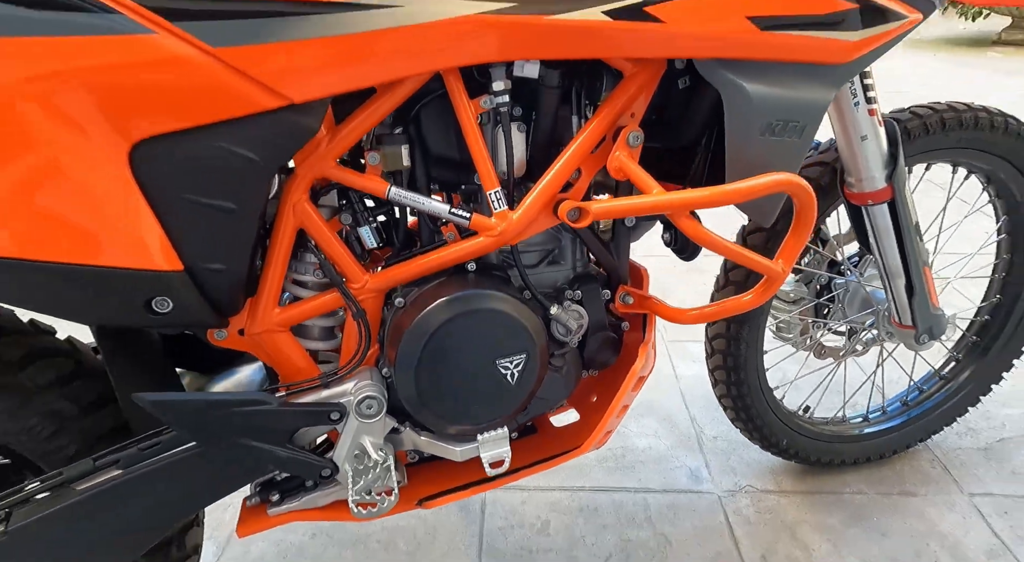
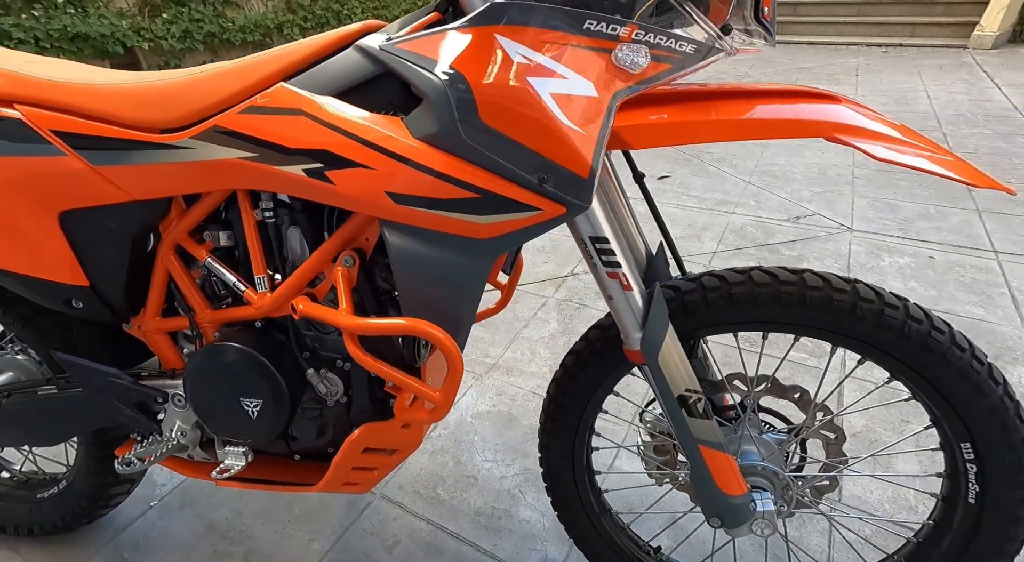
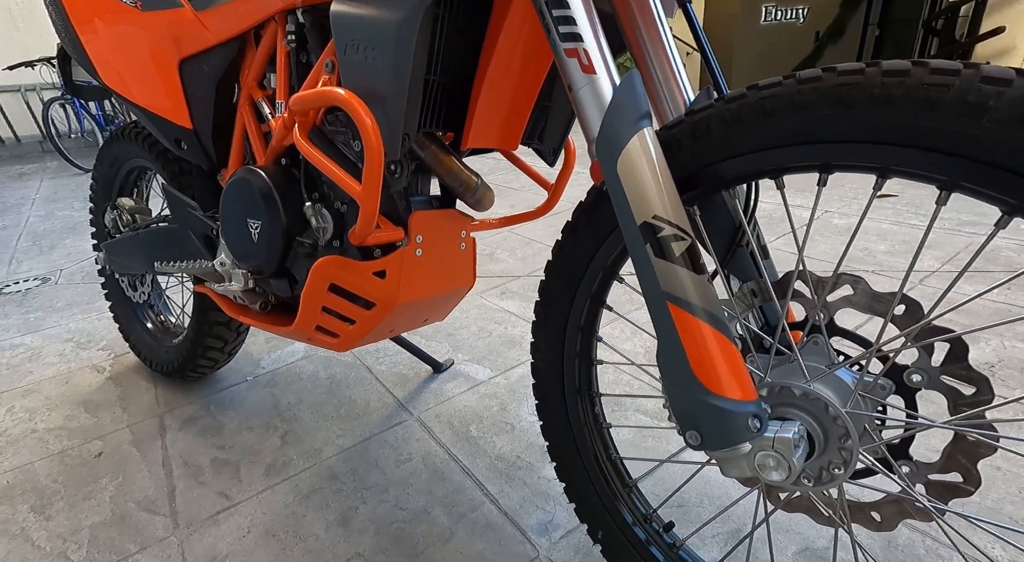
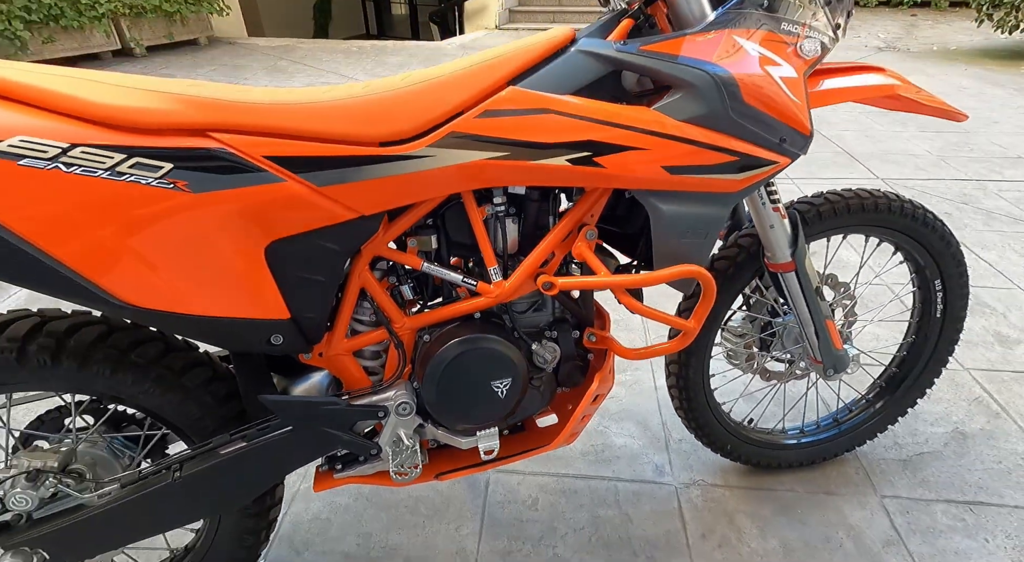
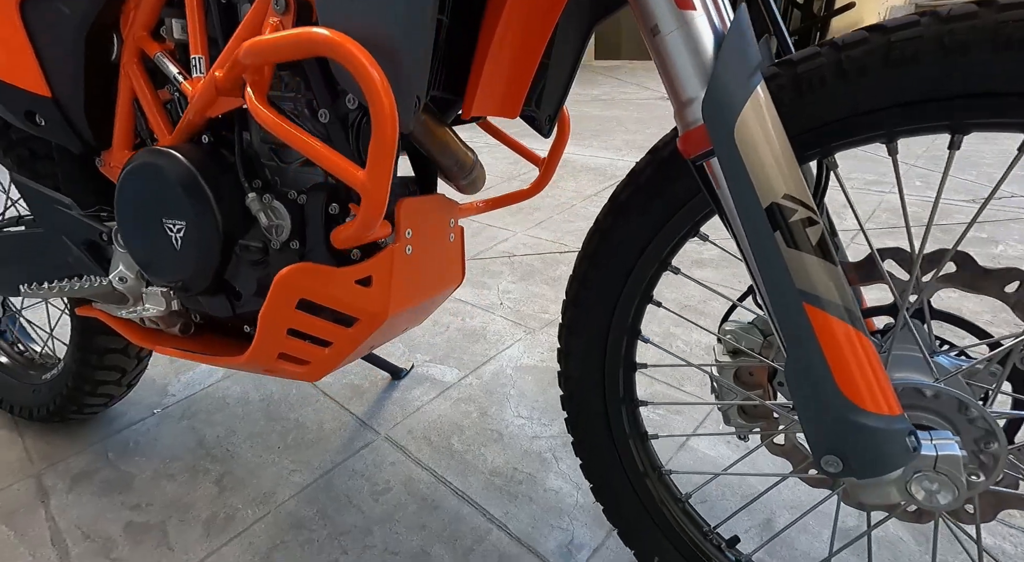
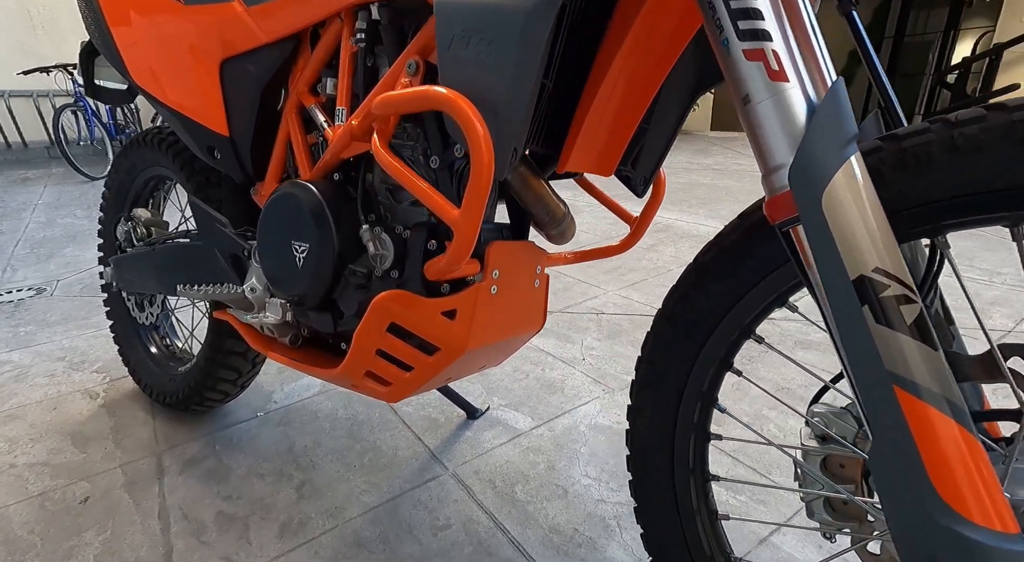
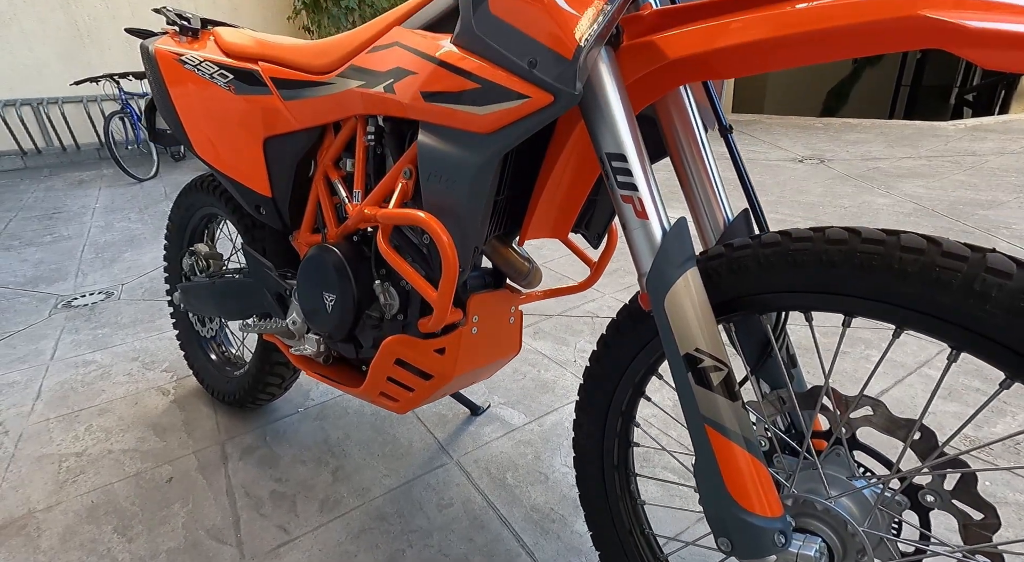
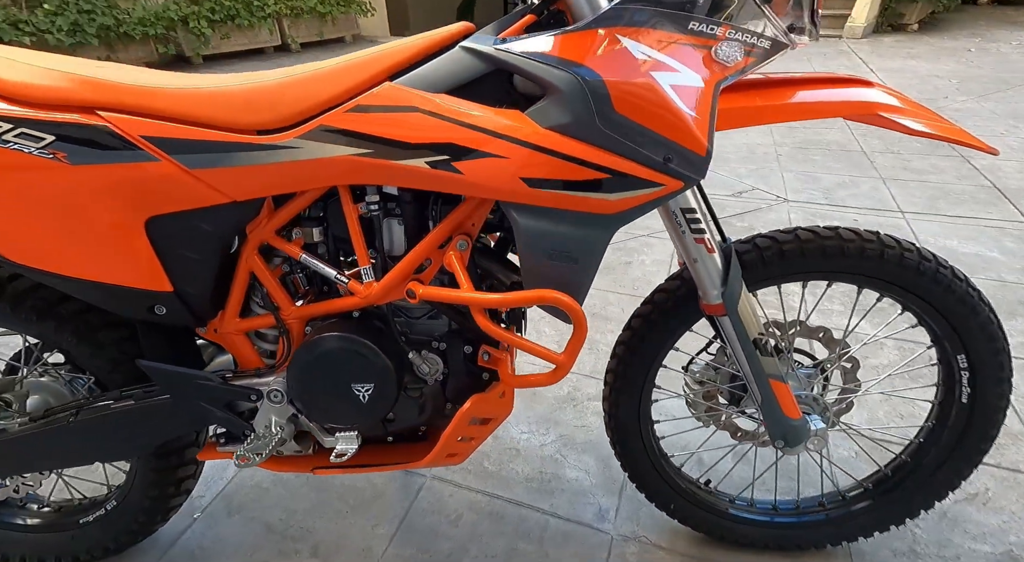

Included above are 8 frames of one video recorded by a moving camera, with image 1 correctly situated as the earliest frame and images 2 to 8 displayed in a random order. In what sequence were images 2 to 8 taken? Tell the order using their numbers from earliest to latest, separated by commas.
4, 8, 2, 5, 3, 7, 6
